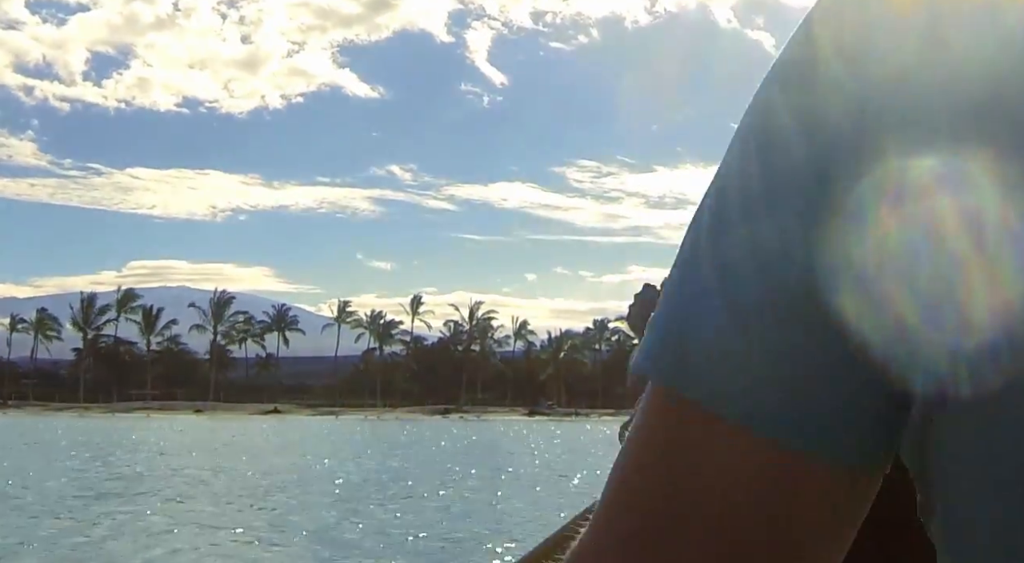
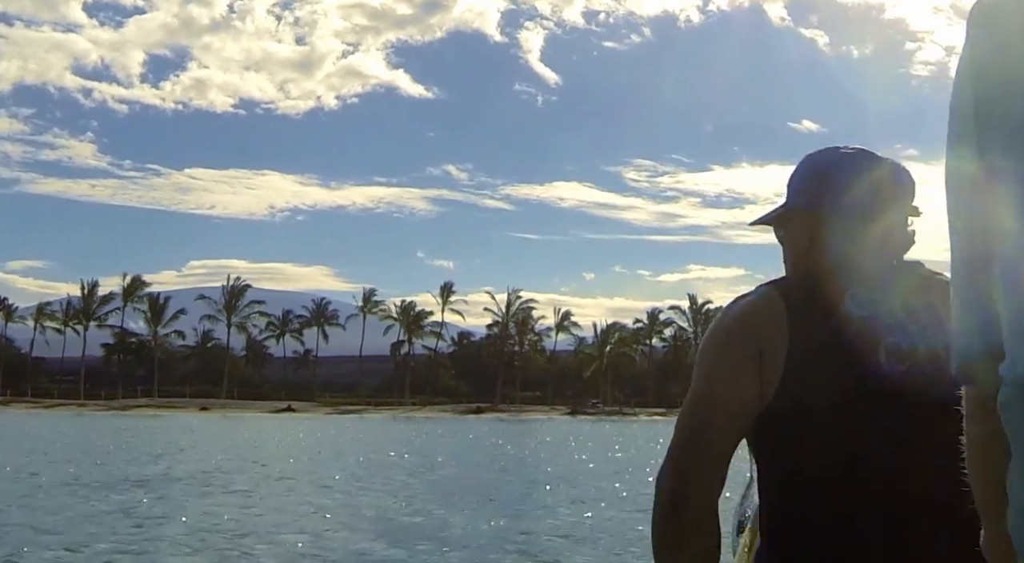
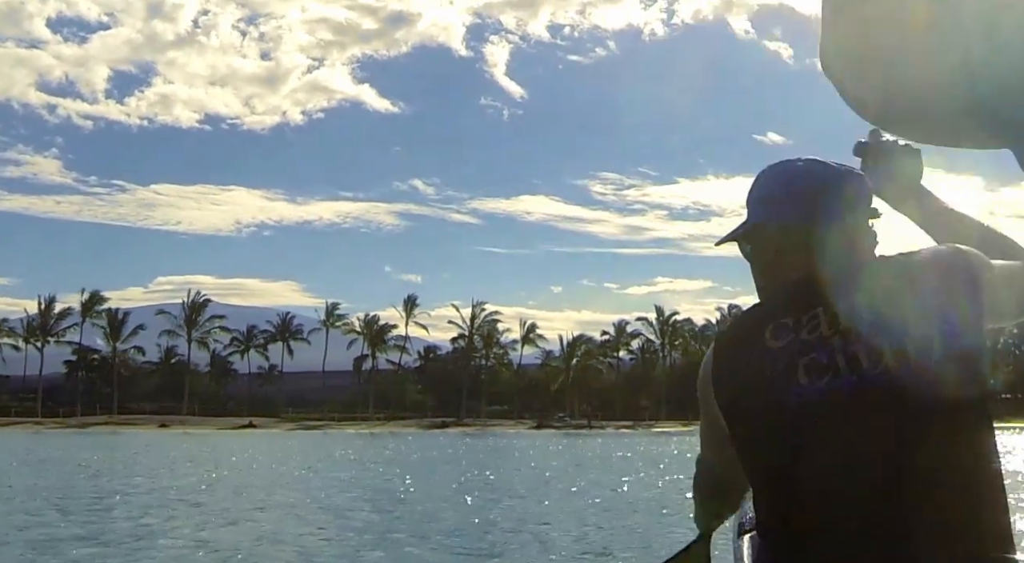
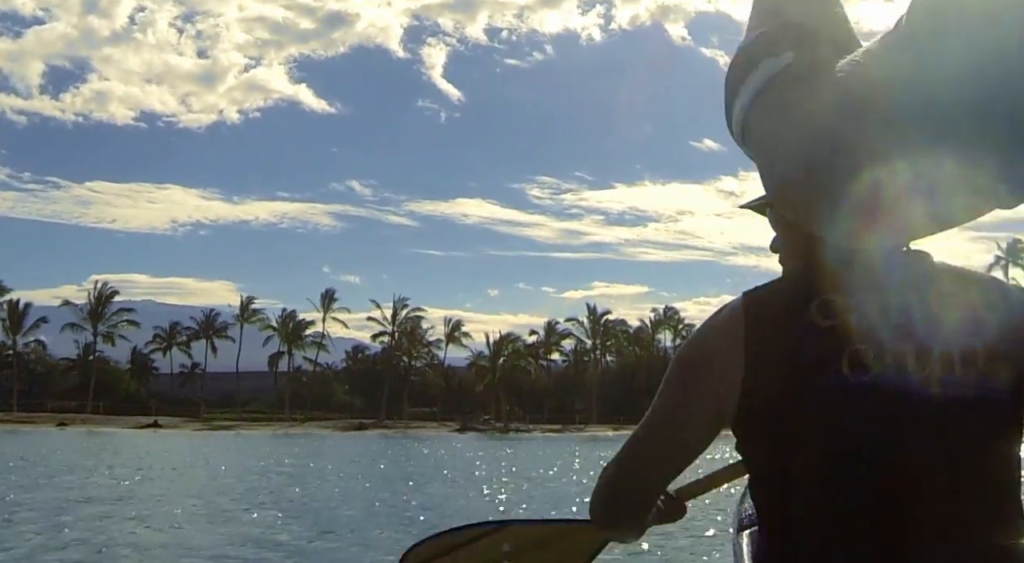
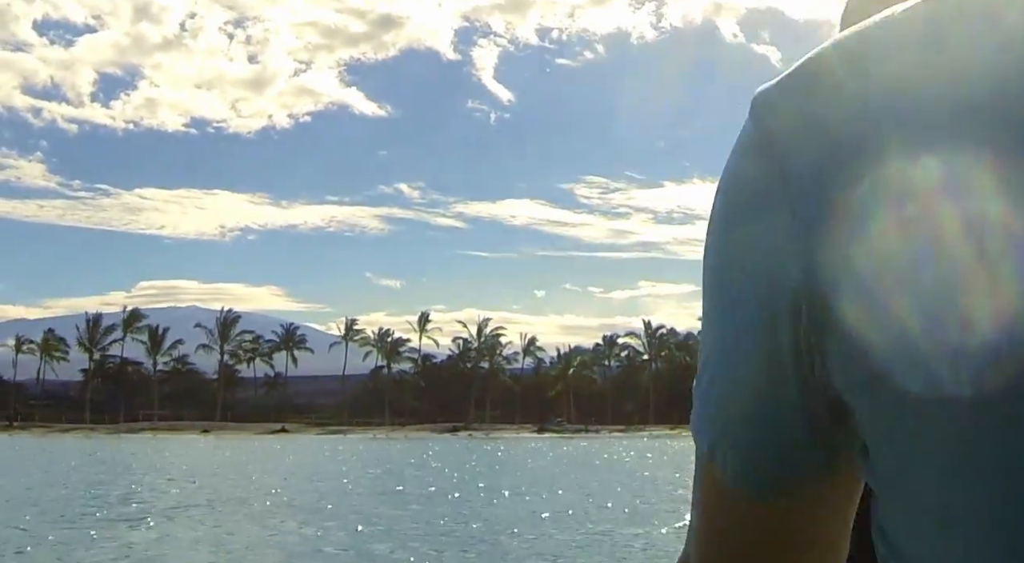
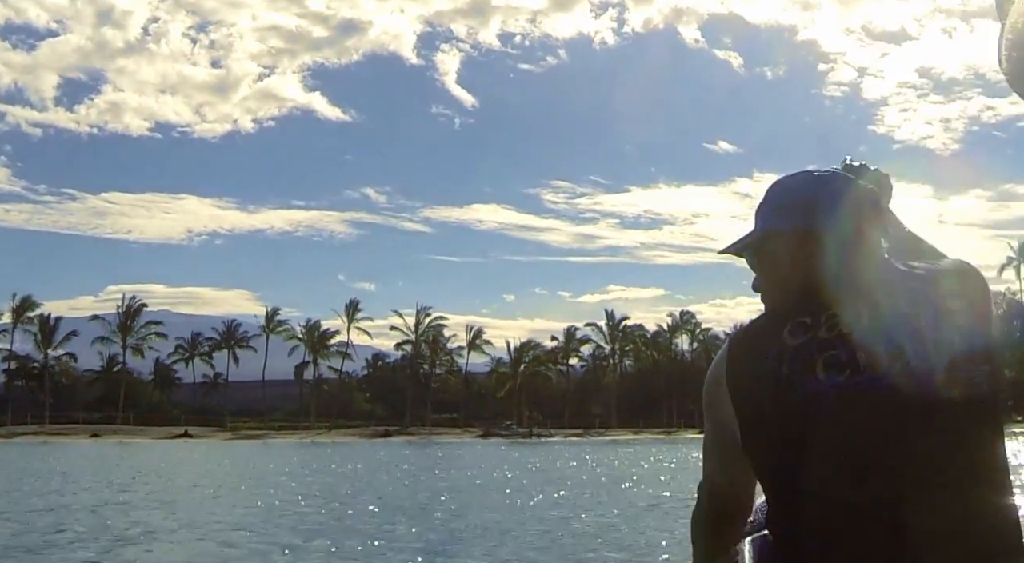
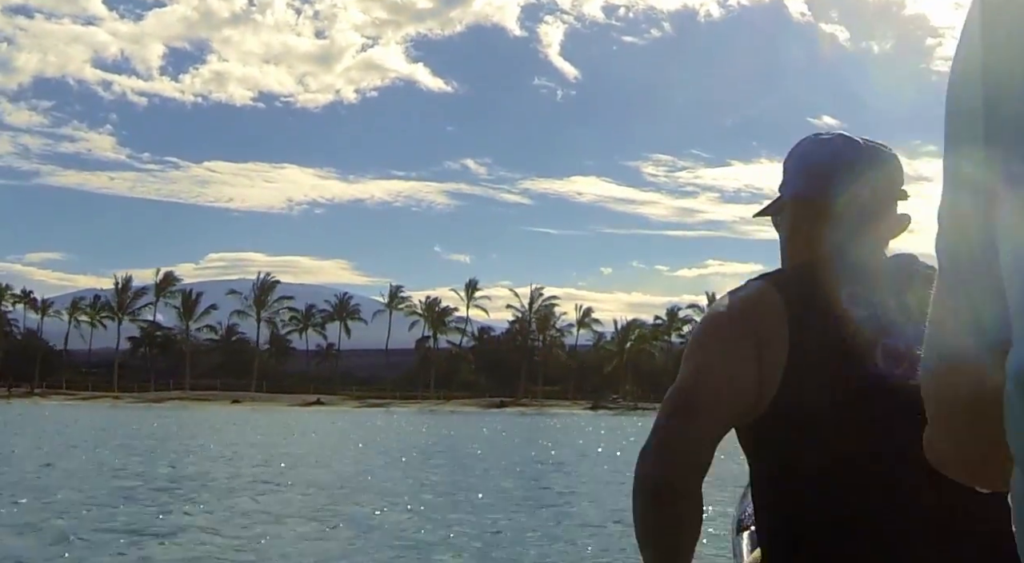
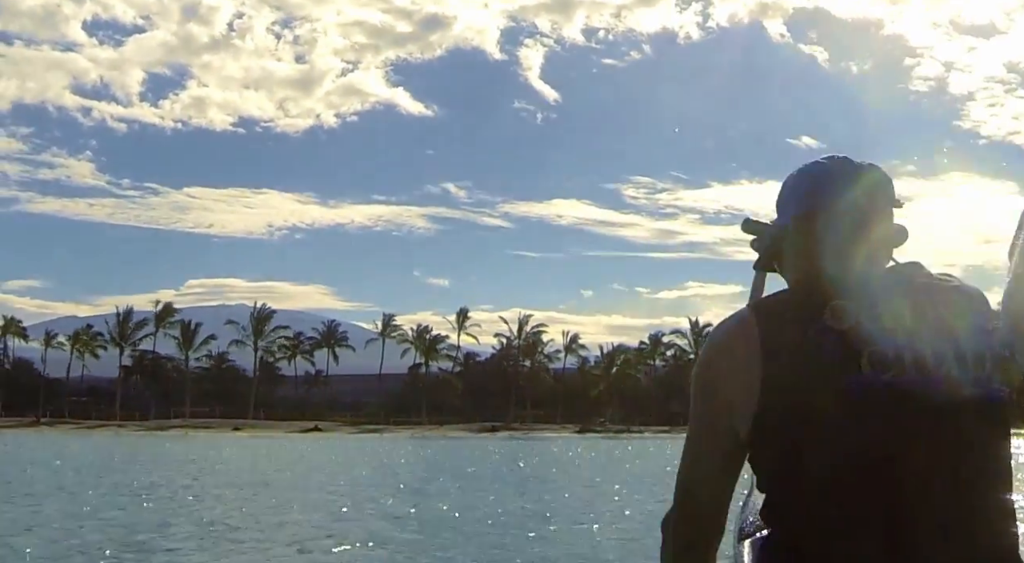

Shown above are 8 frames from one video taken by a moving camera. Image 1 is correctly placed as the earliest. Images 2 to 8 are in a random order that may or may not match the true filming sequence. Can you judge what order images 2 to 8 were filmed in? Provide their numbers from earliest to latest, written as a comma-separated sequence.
5, 8, 7, 2, 3, 6, 4
